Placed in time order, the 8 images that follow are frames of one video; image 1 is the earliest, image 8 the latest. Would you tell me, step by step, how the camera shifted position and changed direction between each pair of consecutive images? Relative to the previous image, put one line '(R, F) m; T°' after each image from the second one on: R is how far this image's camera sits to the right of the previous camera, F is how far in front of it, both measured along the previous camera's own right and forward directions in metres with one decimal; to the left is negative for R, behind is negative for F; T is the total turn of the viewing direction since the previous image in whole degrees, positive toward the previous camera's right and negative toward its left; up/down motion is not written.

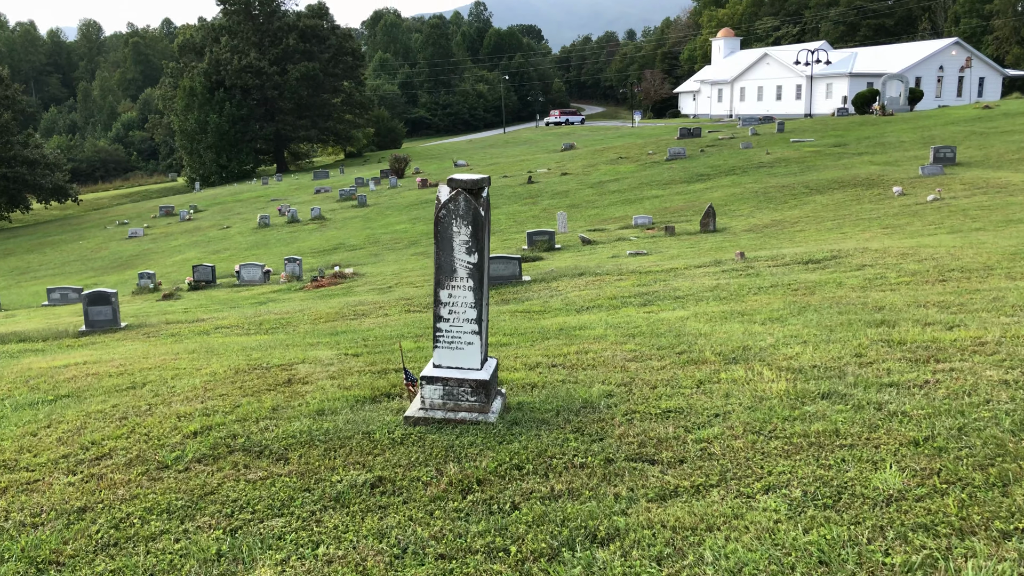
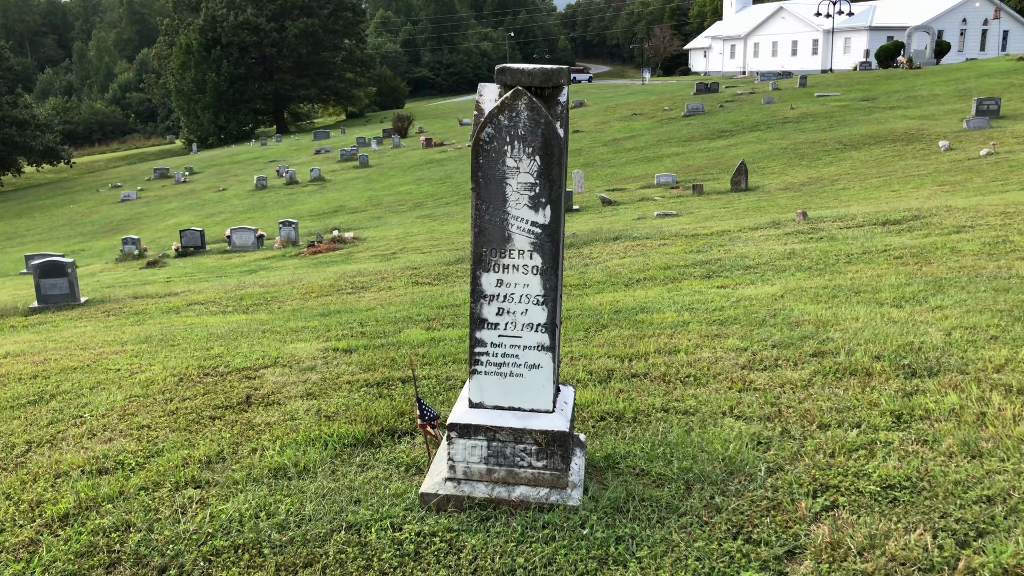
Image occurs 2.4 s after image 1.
(-0.3, +2.1) m; 0°
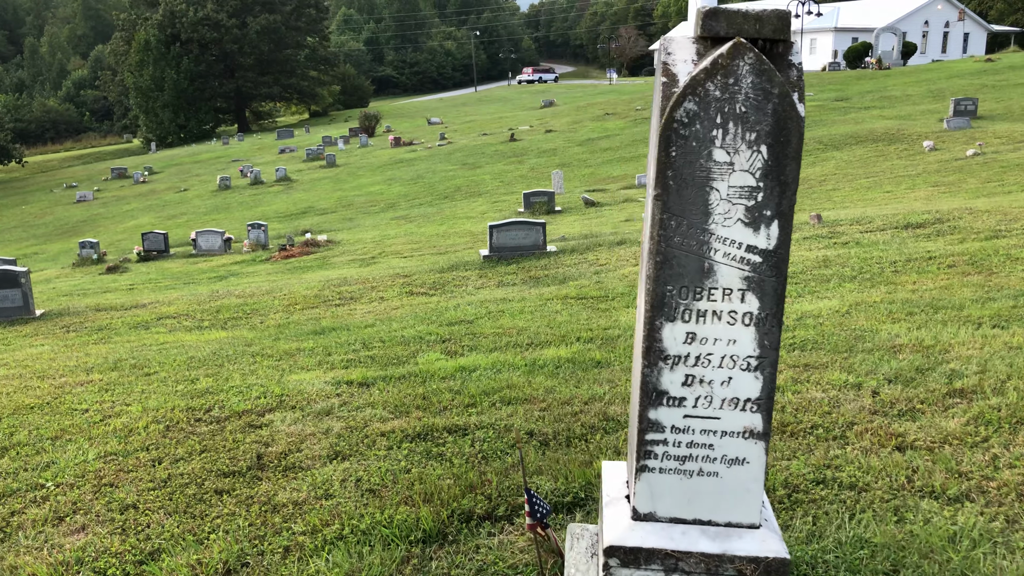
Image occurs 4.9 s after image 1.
(-0.5, +0.9) m; +2°
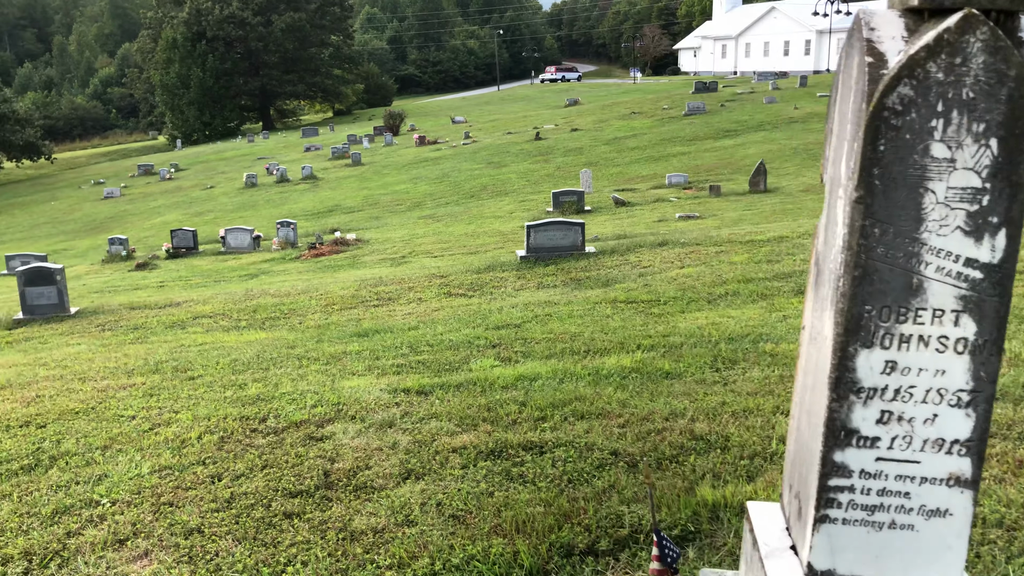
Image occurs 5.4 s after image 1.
(-0.3, +0.3) m; -1°
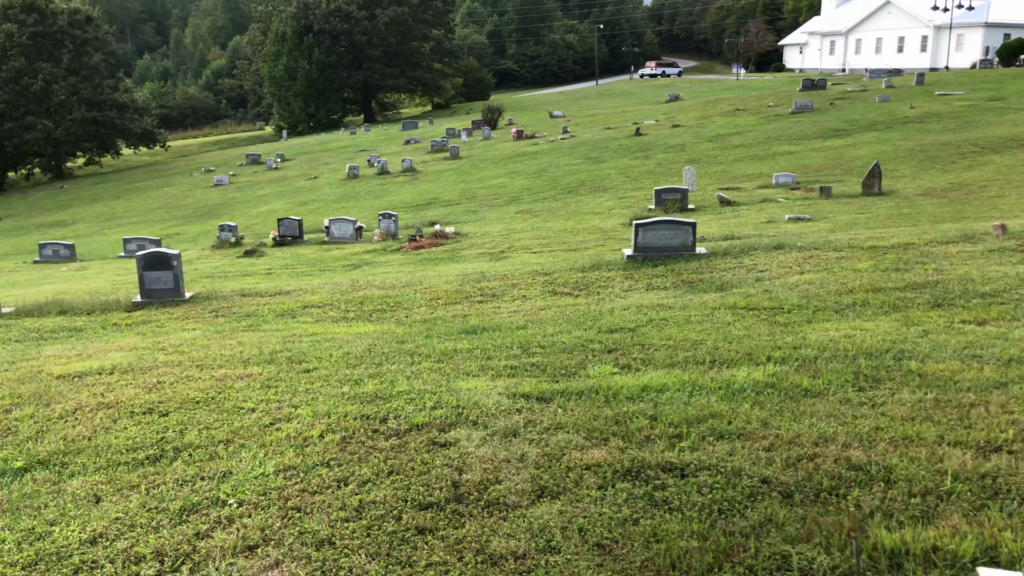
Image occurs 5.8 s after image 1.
(-0.2, +0.2) m; -6°
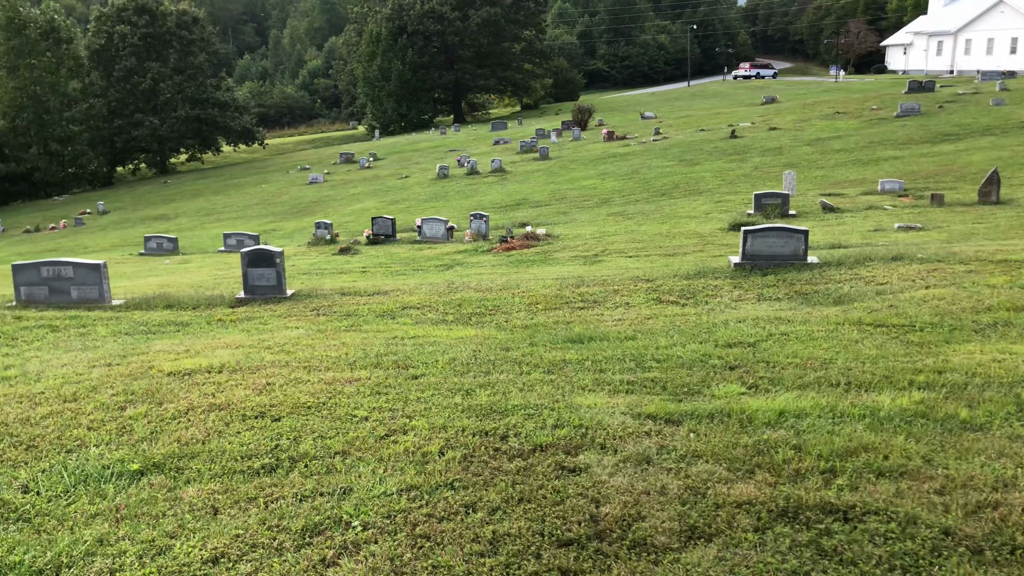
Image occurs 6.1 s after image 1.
(-0.2, +0.2) m; -5°
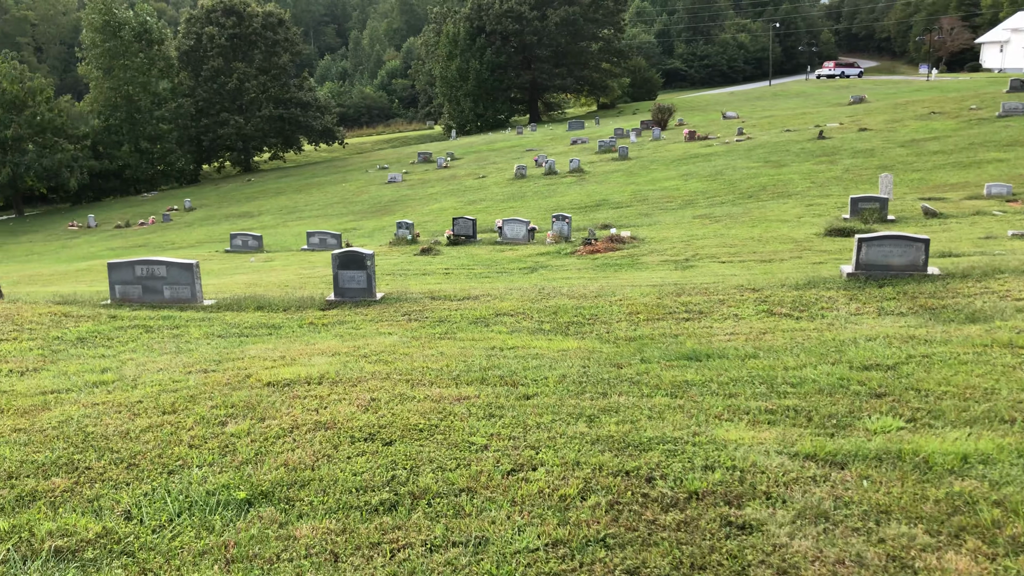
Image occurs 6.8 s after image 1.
(-0.3, +0.4) m; -5°
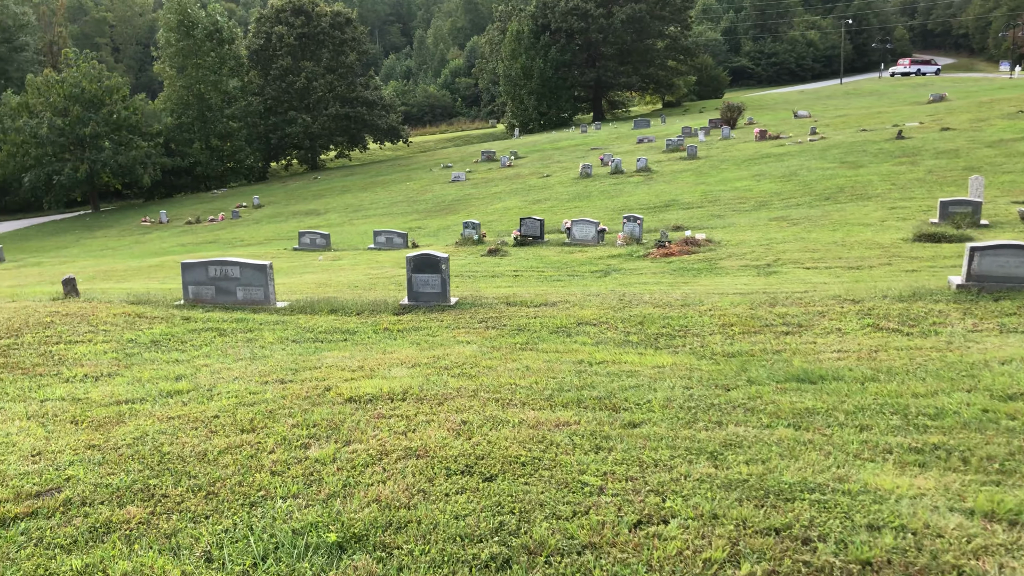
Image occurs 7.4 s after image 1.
(-0.3, +0.4) m; -4°
